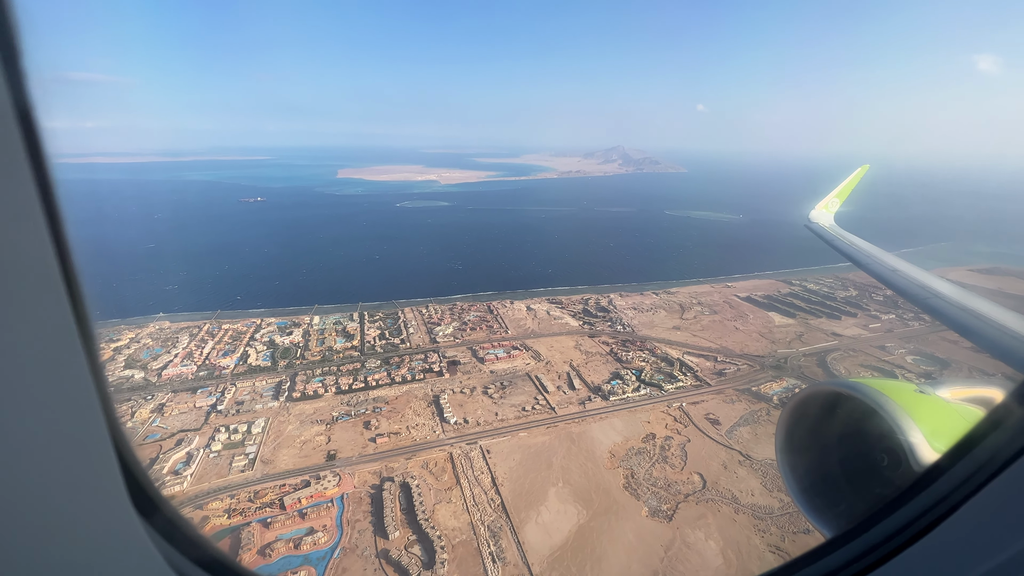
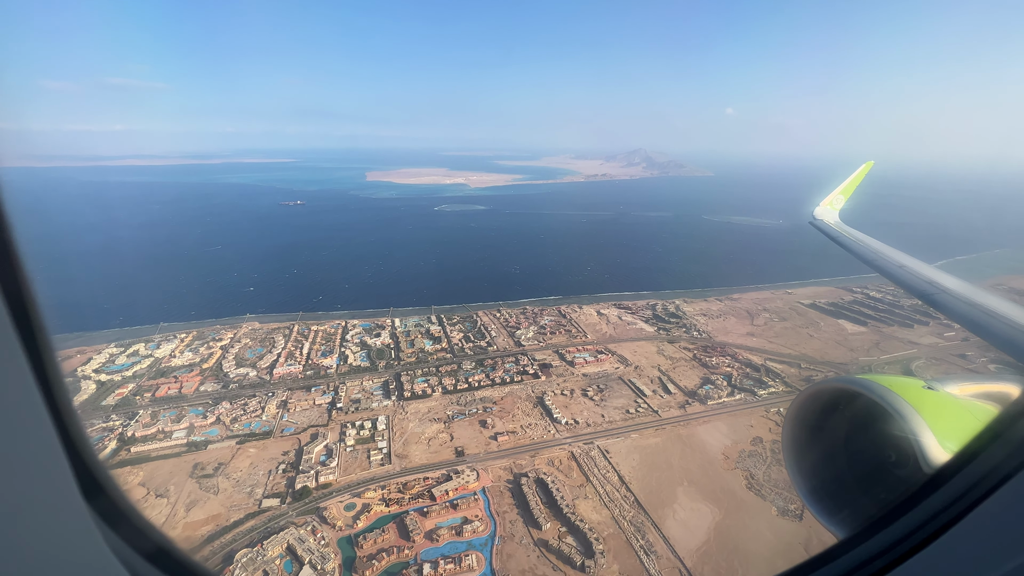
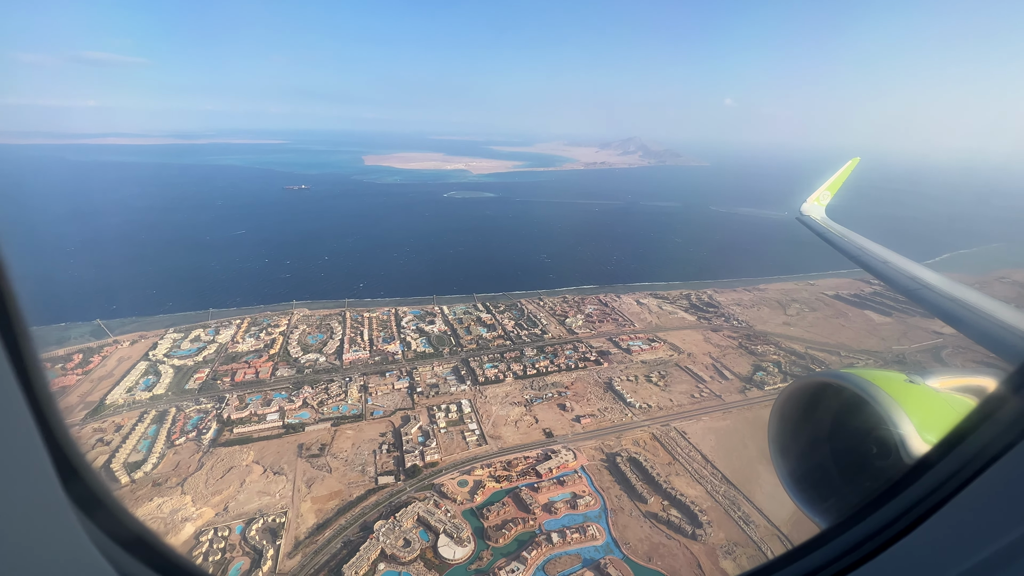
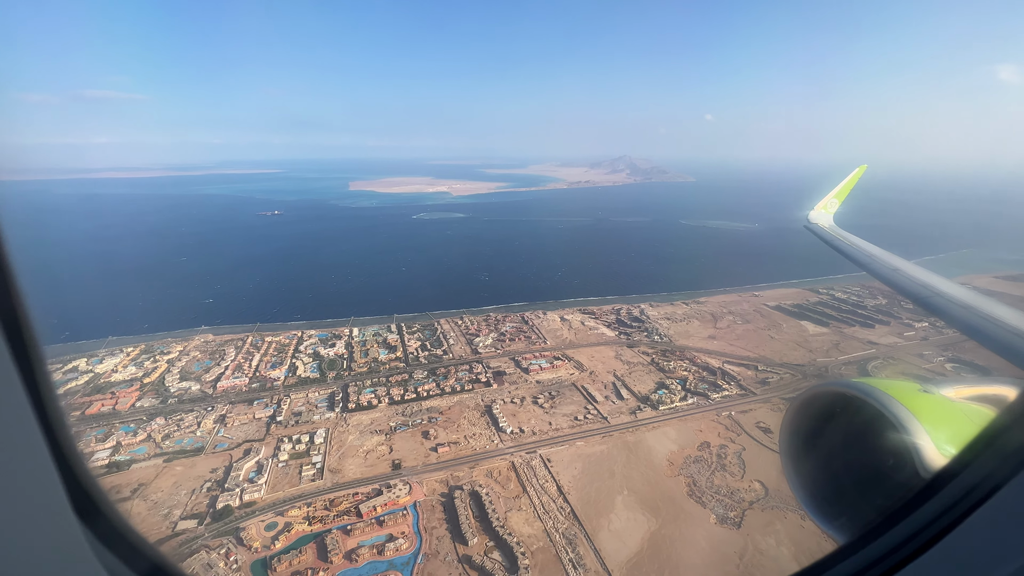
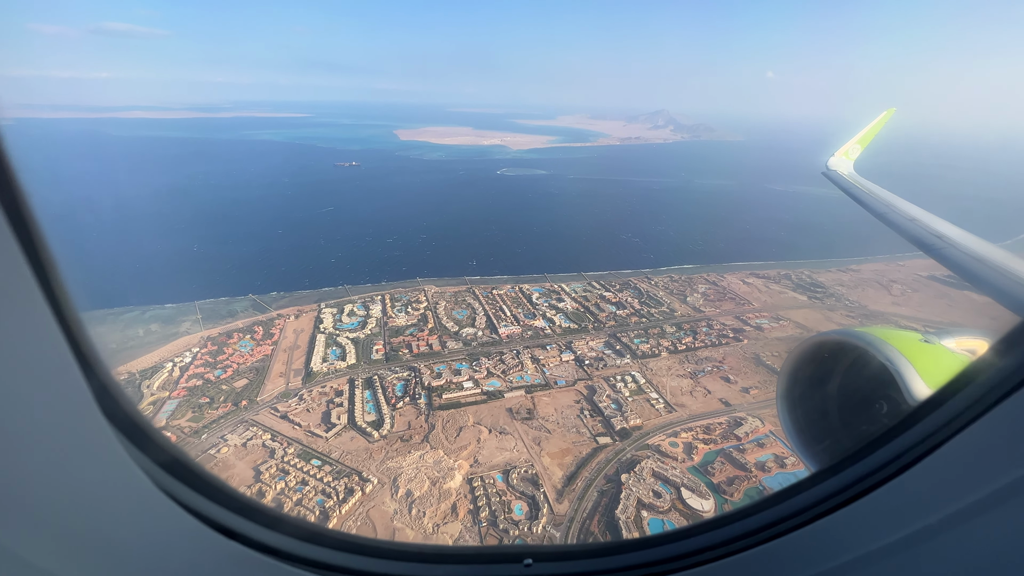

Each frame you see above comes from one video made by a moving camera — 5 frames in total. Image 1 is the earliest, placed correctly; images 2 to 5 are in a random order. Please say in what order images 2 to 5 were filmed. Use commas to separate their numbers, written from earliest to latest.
4, 2, 3, 5
